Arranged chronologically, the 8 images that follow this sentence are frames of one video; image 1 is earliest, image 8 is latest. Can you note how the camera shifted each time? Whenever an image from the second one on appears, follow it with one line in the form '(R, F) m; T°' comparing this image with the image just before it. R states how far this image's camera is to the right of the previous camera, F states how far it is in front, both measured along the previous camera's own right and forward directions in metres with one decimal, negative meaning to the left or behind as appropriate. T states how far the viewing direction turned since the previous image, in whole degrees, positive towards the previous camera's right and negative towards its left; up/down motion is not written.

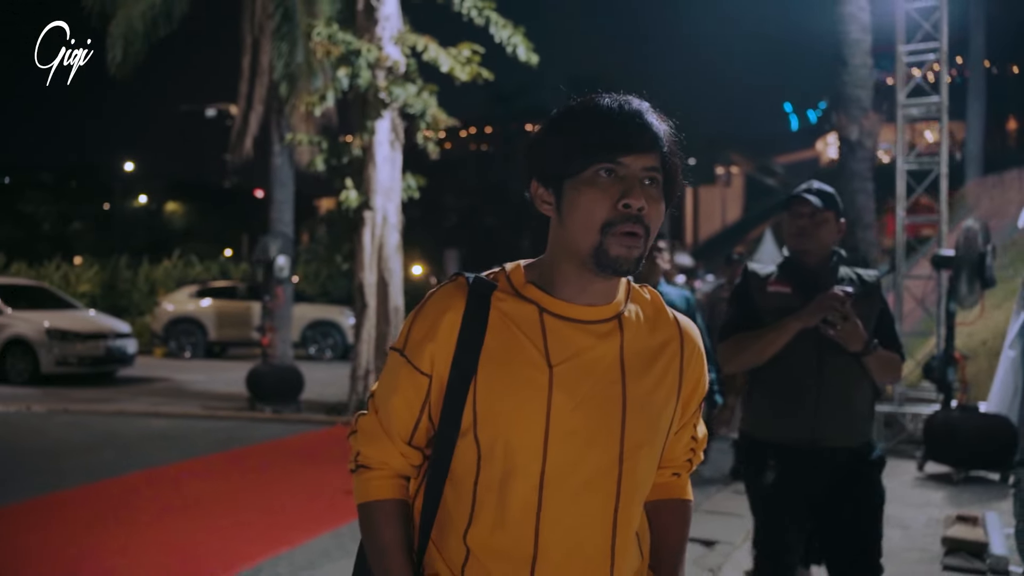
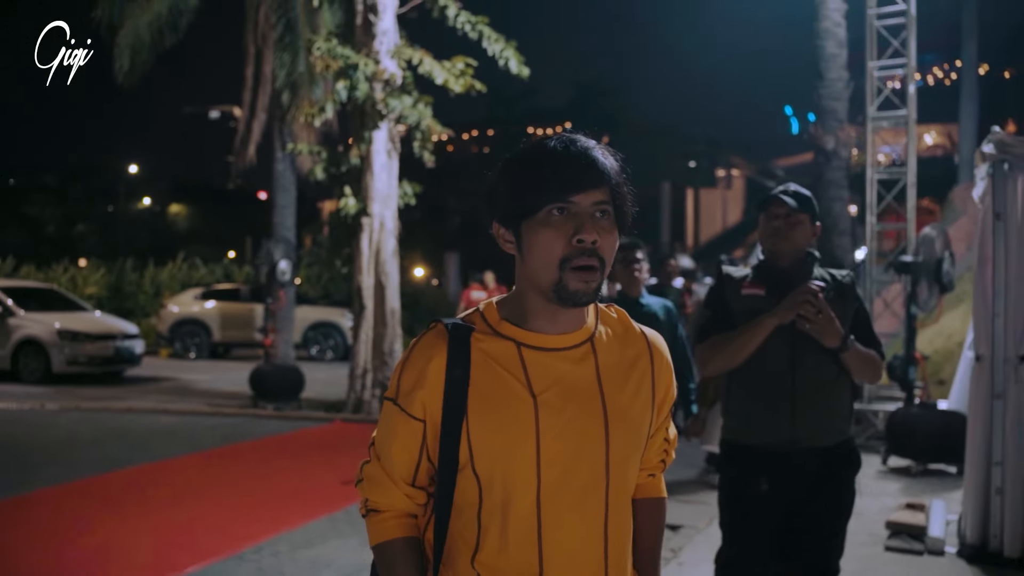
(+0.2, -0.6) m; 0°
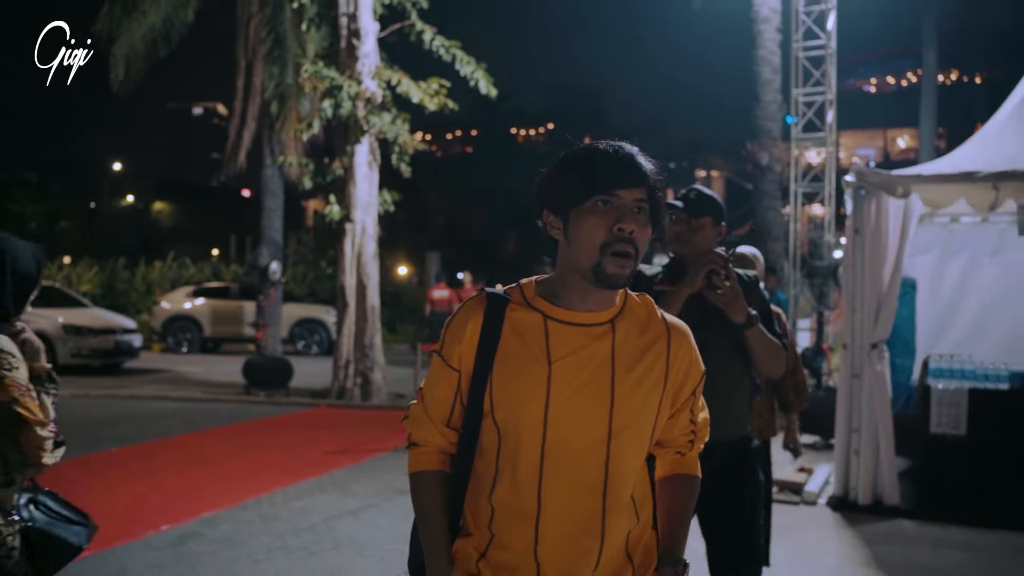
(+0.2, -1.4) m; +1°
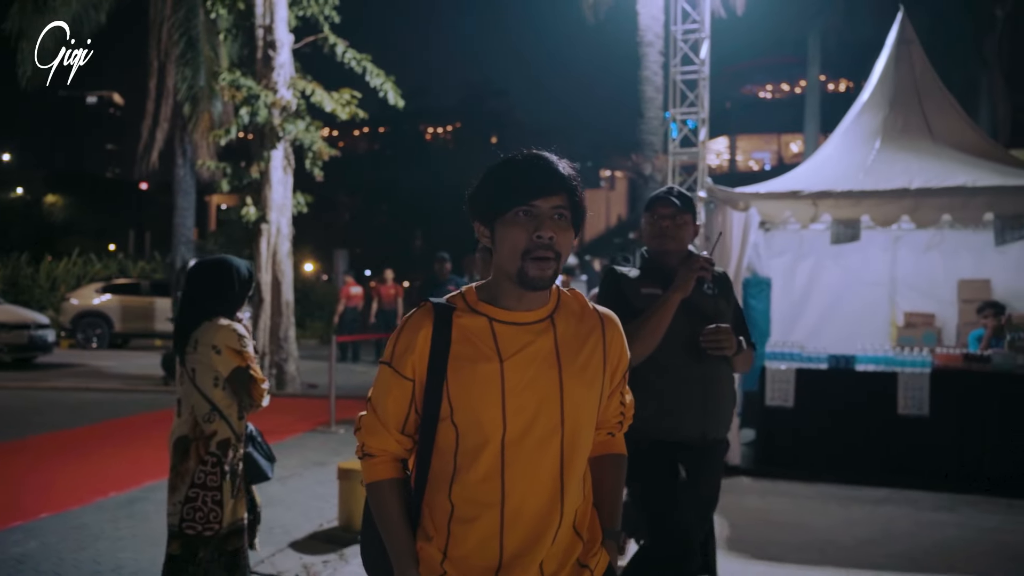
(0.0, -1.2) m; +6°
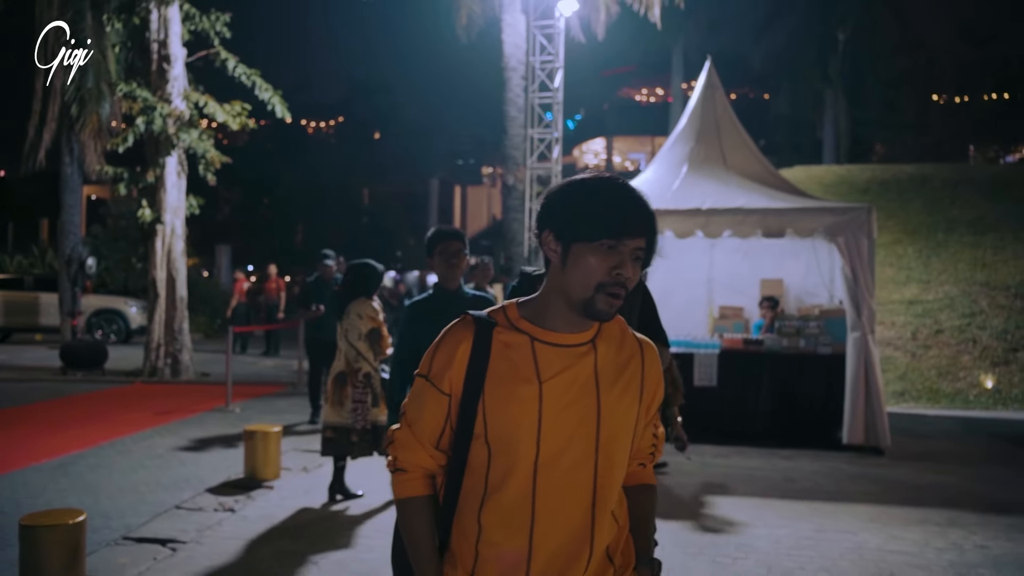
(+0.1, -1.9) m; +7°
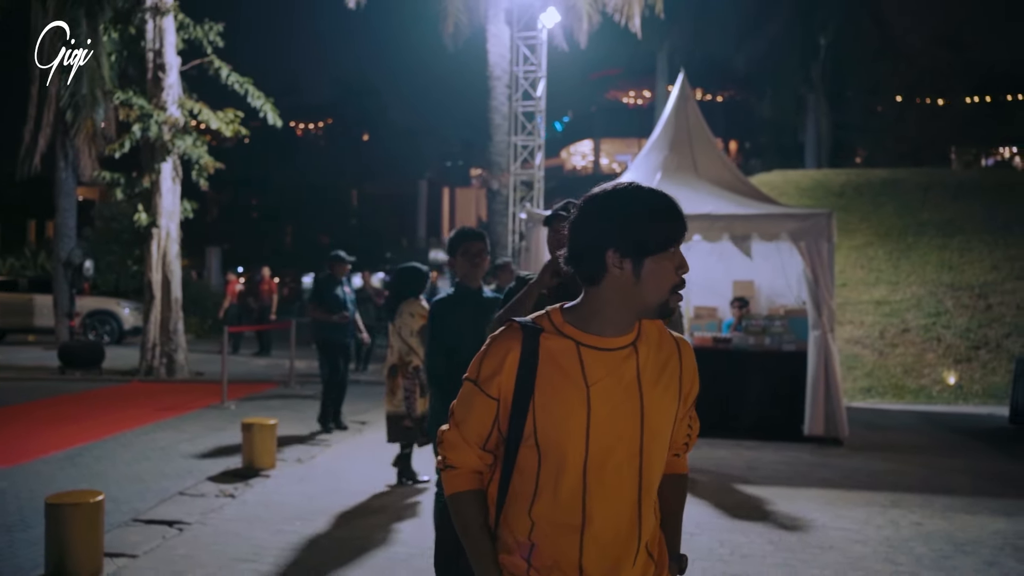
(+0.1, -0.6) m; +1°
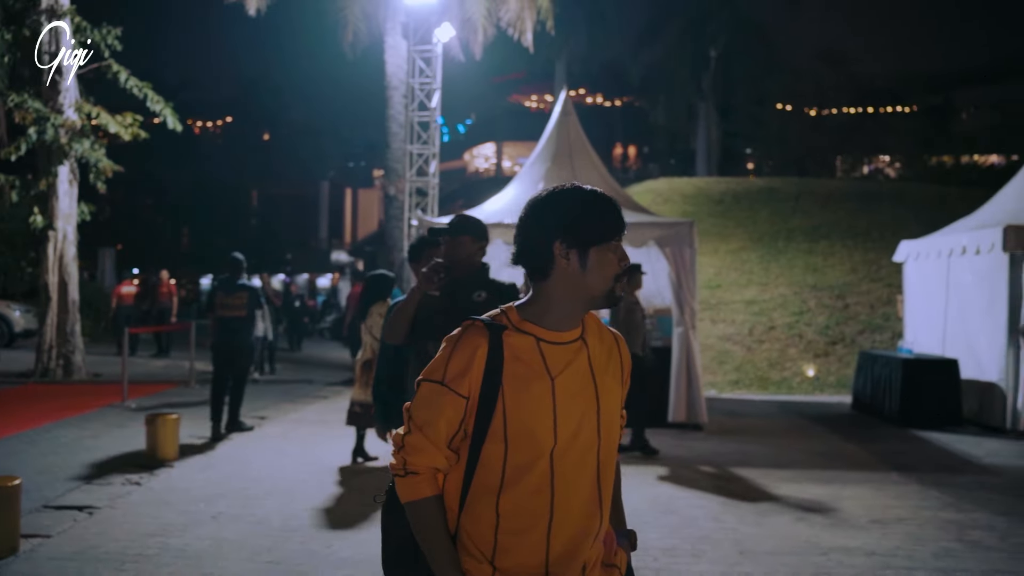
(+0.2, -0.9) m; +6°
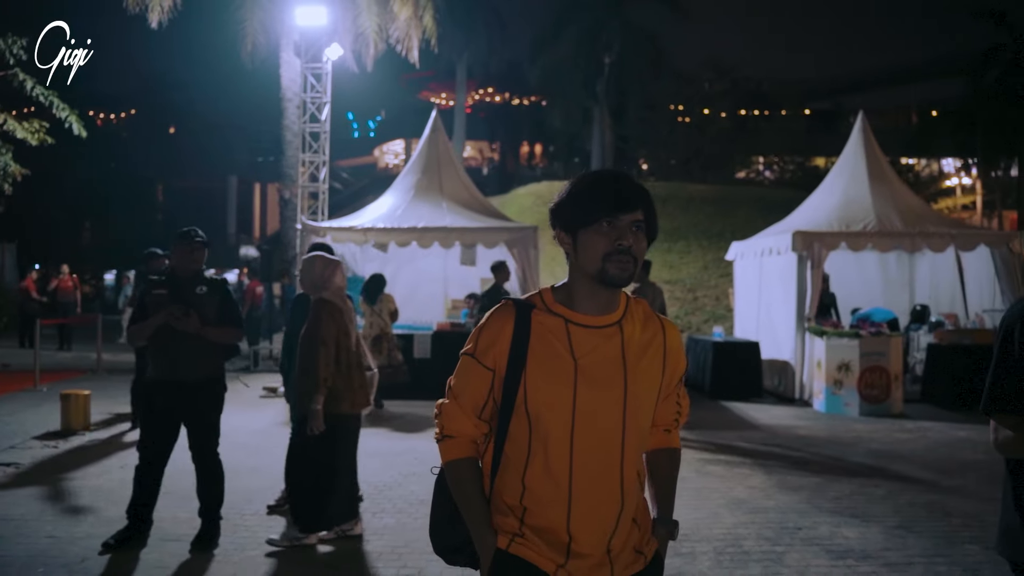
(+0.6, -2.0) m; +5°
